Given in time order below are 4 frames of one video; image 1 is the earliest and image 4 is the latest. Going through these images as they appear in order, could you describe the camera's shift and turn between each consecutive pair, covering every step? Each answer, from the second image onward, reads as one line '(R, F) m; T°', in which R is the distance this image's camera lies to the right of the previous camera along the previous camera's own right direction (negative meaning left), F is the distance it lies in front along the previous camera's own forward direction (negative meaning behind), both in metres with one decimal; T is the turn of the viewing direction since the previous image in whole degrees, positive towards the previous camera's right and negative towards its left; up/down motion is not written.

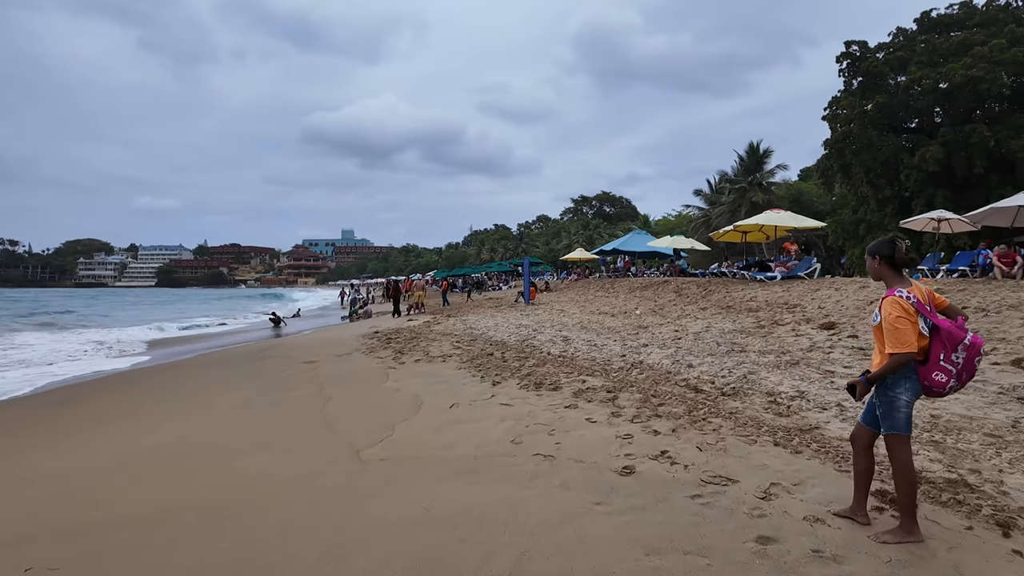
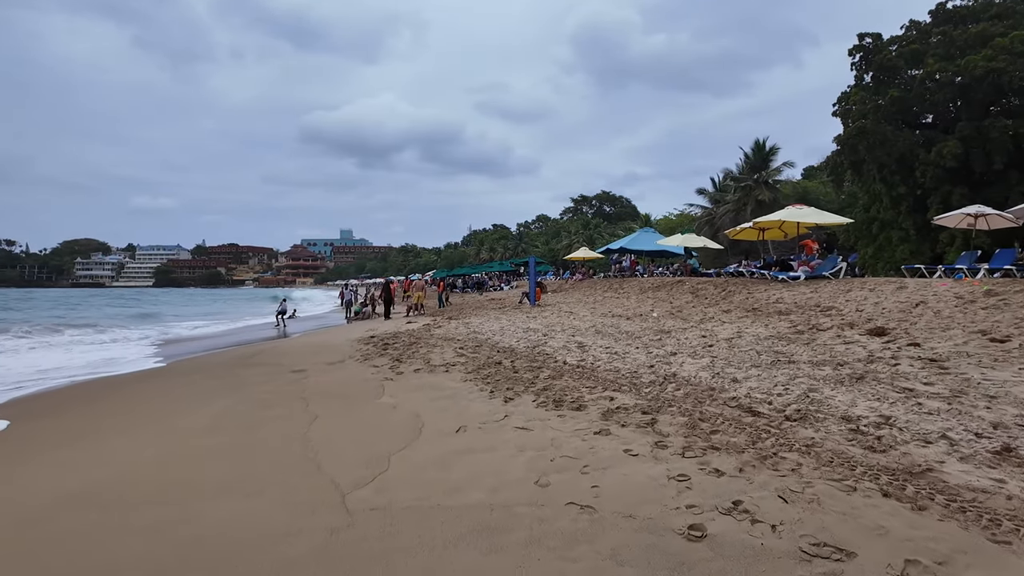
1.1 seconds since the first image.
(-0.2, +0.9) m; 0°
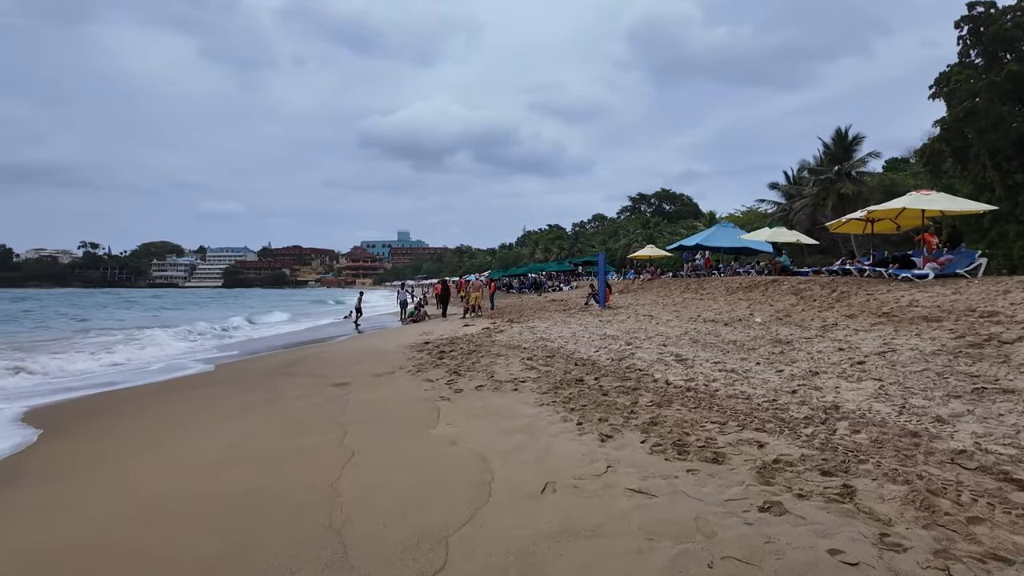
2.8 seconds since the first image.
(-0.3, +1.5) m; -5°
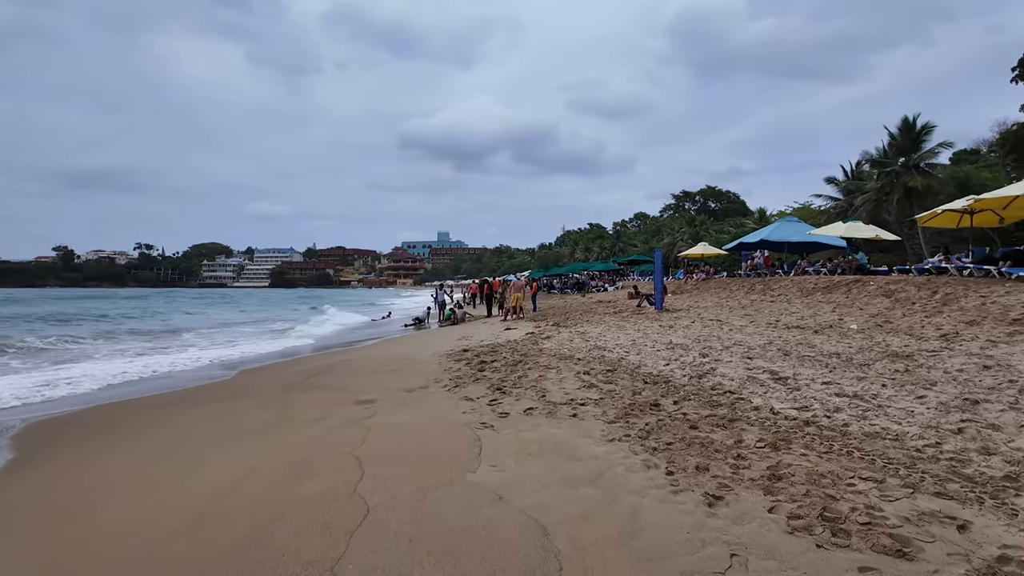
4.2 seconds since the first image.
(-0.2, +1.2) m; -4°
